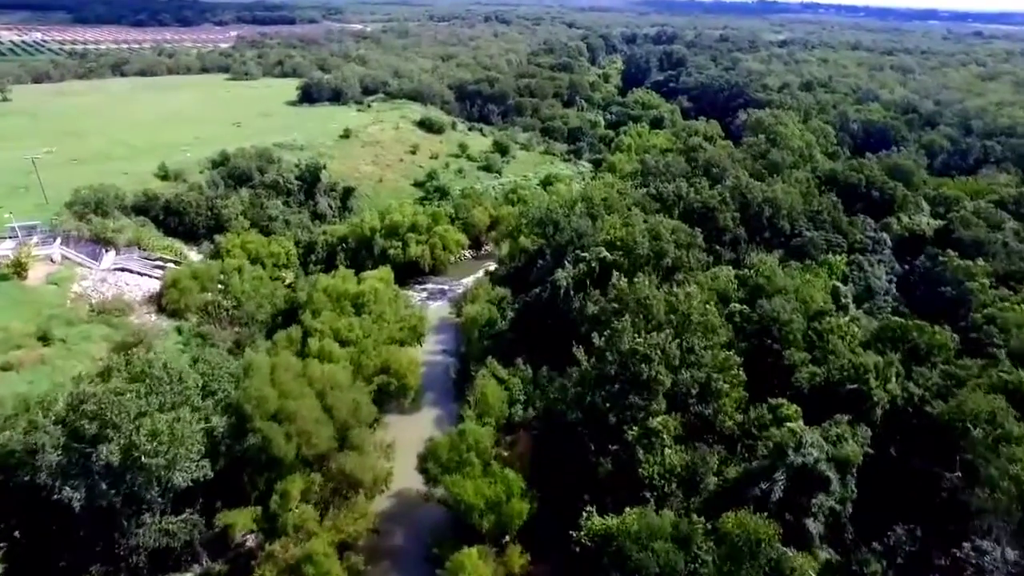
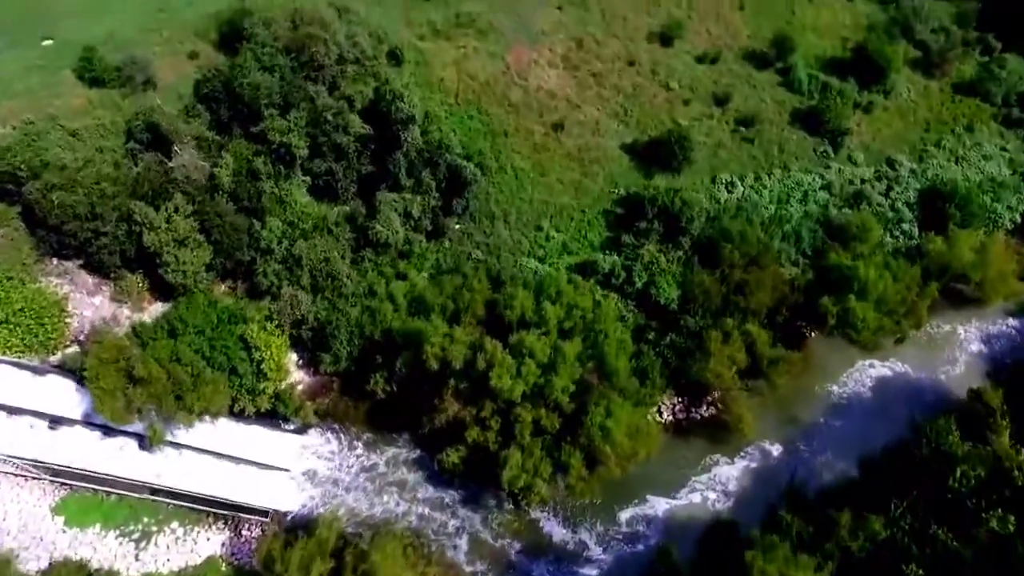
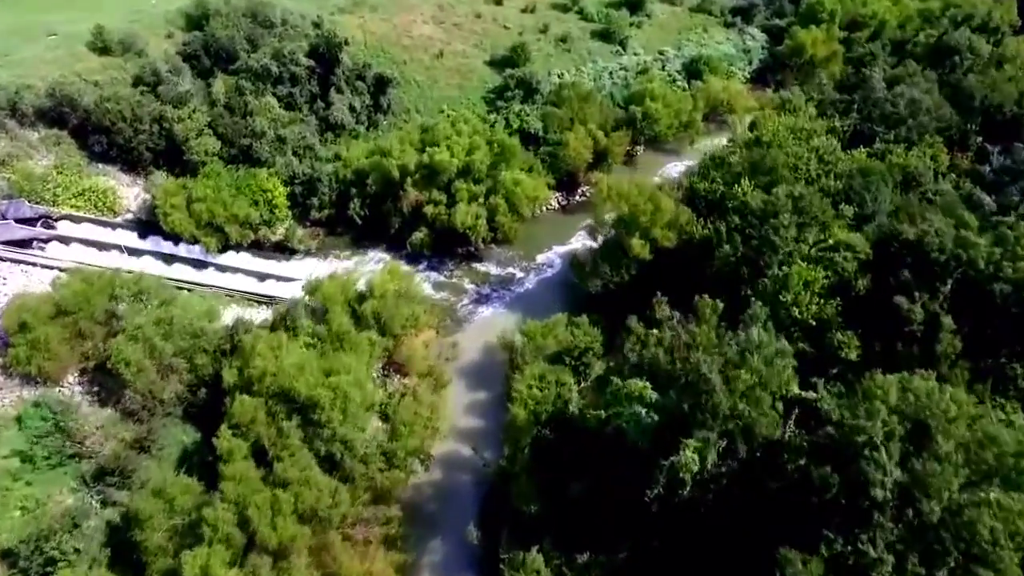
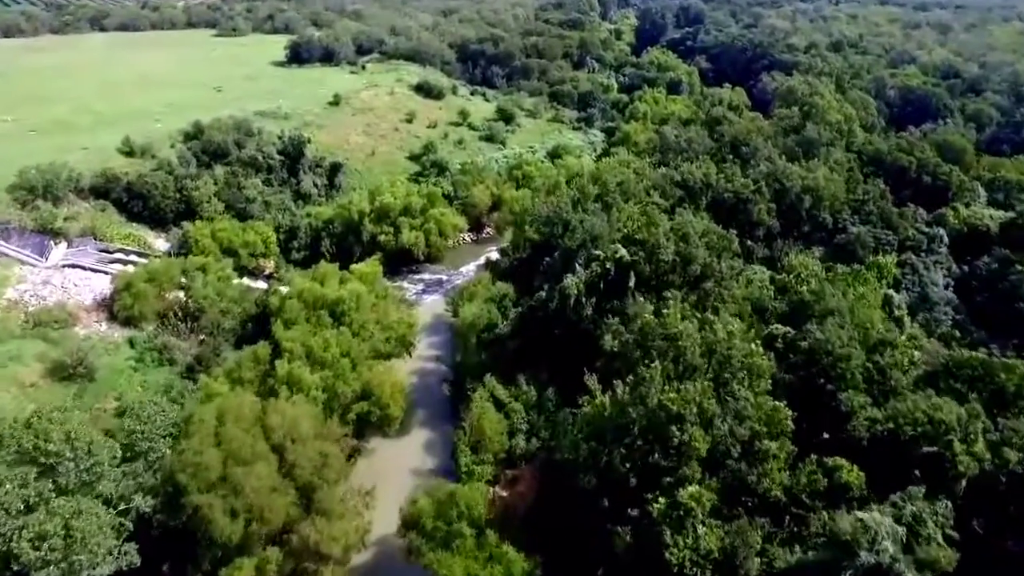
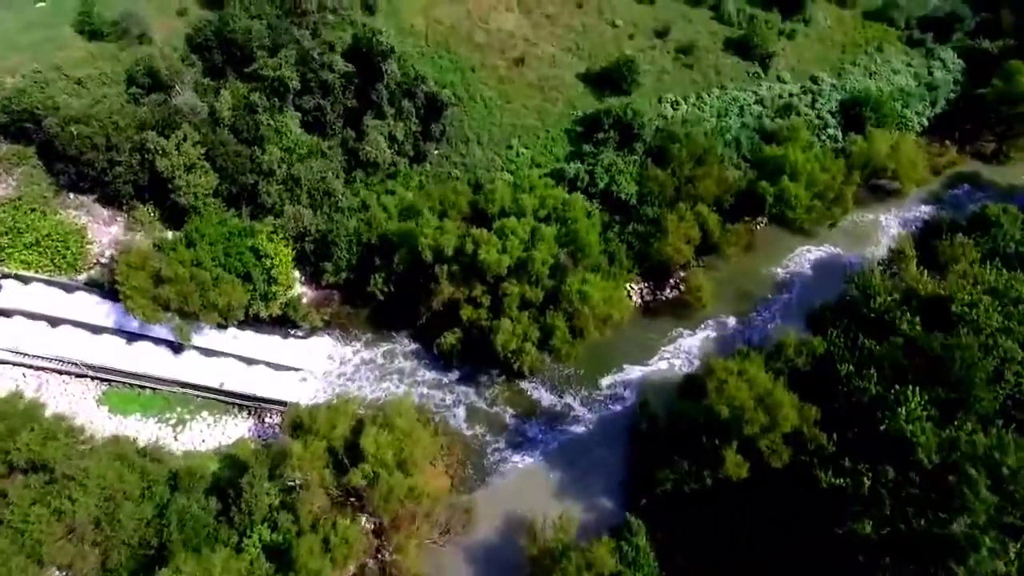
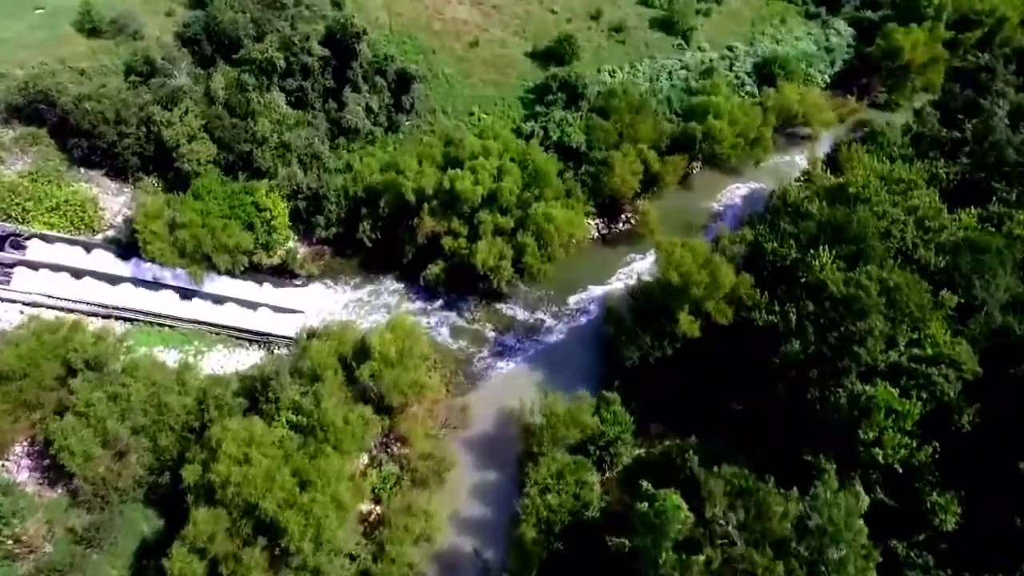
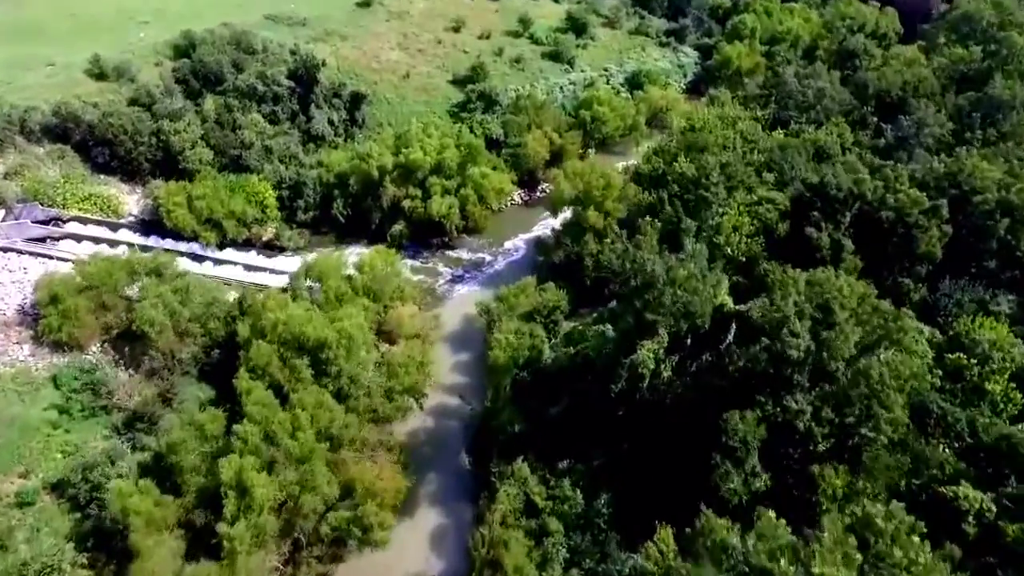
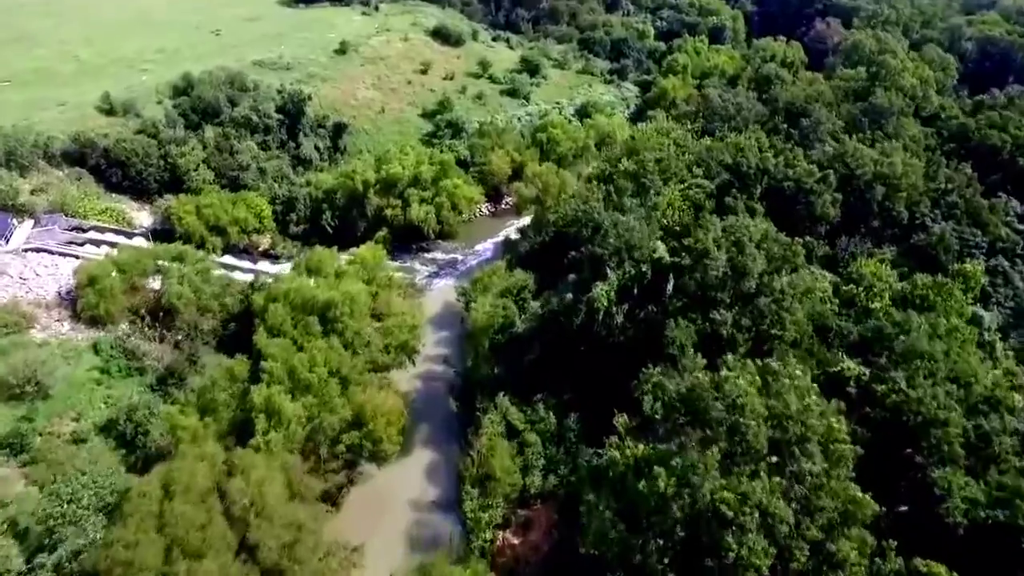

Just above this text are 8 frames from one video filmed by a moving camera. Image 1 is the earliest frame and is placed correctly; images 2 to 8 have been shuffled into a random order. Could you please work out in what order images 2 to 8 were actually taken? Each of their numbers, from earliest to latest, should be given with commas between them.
4, 8, 7, 3, 6, 5, 2
